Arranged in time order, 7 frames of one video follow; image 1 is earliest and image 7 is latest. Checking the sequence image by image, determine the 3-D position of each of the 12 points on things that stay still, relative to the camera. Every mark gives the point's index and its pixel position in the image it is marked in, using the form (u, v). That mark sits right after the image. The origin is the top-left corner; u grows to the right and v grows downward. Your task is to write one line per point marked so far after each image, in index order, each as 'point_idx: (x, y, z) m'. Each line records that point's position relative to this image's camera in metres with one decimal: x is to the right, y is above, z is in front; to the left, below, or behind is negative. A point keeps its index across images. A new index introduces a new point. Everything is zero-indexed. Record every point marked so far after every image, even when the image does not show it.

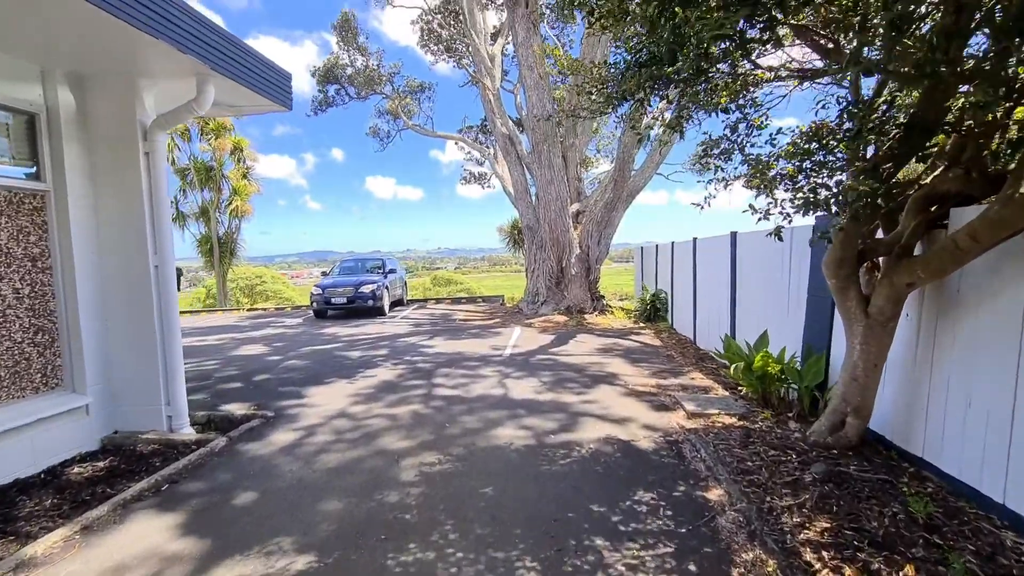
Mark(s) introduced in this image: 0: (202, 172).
0: (-11.4, +4.2, +18.4) m
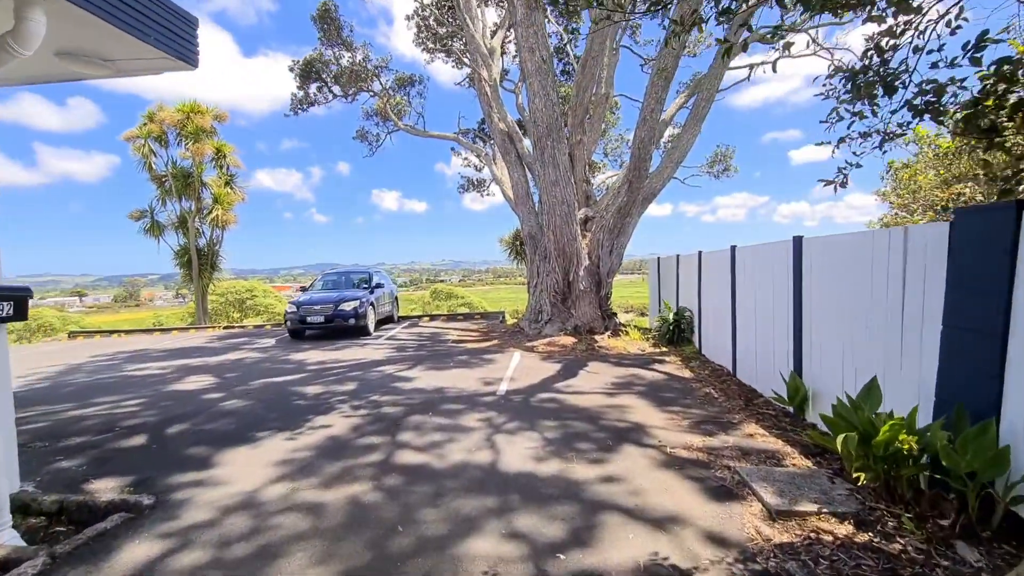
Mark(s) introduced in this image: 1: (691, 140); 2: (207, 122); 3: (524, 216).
0: (-11.3, +3.7, +17.1) m
1: (+3.7, +3.0, +10.4) m
2: (-10.4, +5.6, +17.1) m
3: (+0.3, +1.5, +10.8) m
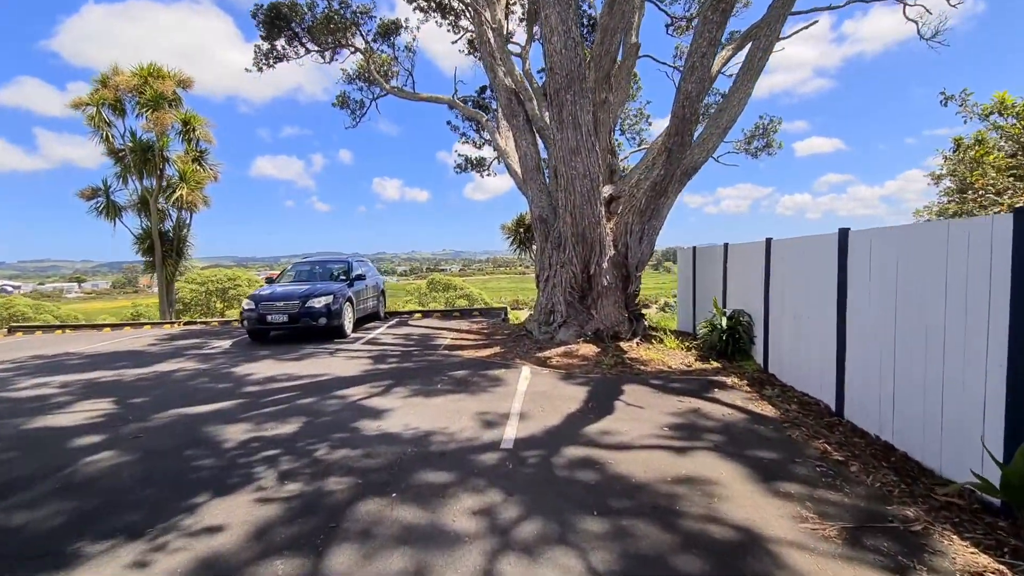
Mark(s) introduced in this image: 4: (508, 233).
0: (-11.2, +4.0, +15.1) m
1: (+3.8, +3.1, +8.3) m
2: (-10.2, +6.0, +15.0) m
3: (+0.4, +1.6, +8.8) m
4: (-0.1, +2.0, +17.9) m
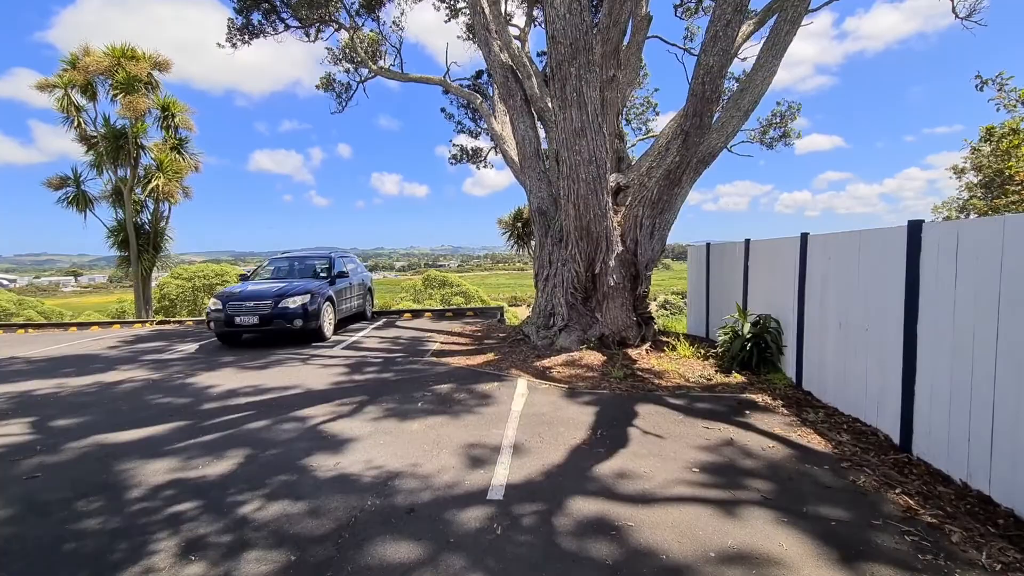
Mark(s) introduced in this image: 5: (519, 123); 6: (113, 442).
0: (-11.2, +4.1, +14.1) m
1: (+3.8, +3.1, +7.5) m
2: (-10.3, +6.1, +14.1) m
3: (+0.3, +1.6, +7.9) m
4: (-0.2, +2.1, +17.0) m
5: (+0.1, +2.6, +7.9) m
6: (-3.3, -1.3, +4.2) m
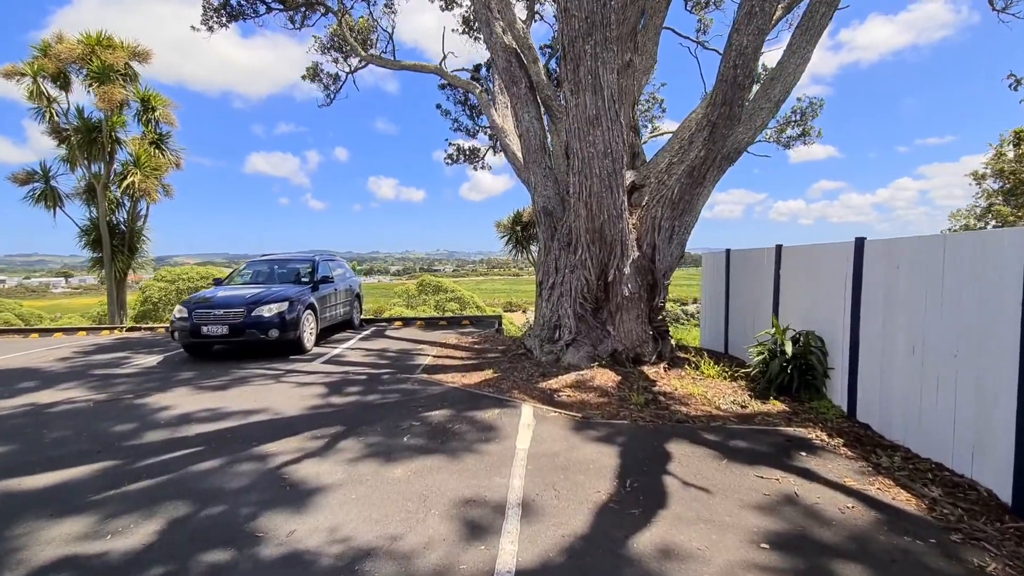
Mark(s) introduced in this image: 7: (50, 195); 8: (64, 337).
0: (-11.2, +4.1, +13.3) m
1: (+3.8, +2.9, +6.7) m
2: (-10.3, +6.0, +13.2) m
3: (+0.4, +1.5, +7.1) m
4: (-0.3, +1.9, +16.2) m
5: (+0.2, +2.5, +7.1) m
6: (-3.3, -1.3, +3.3) m
7: (-12.0, +2.4, +13.1) m
8: (-9.6, -1.1, +10.9) m
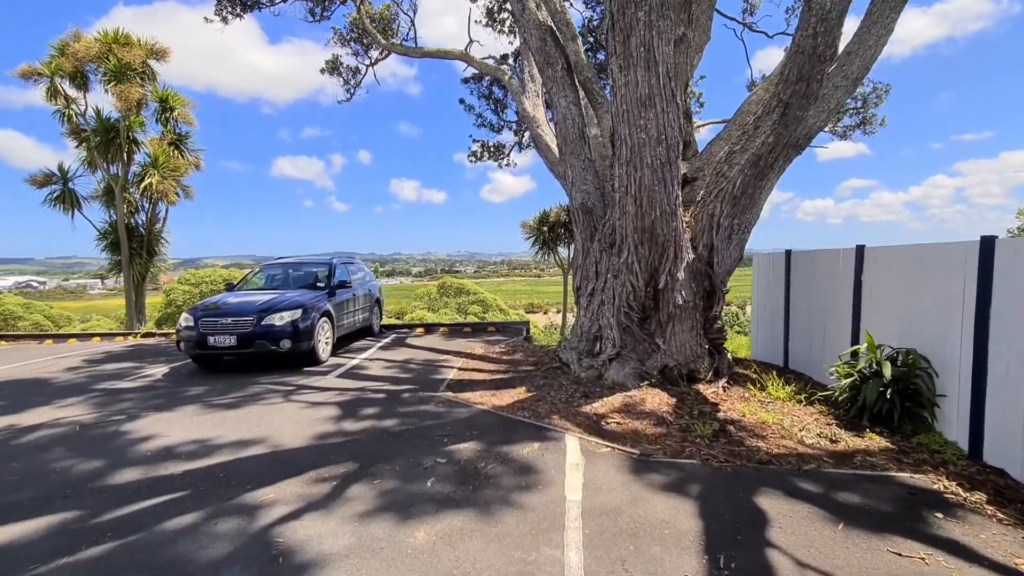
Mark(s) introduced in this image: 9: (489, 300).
0: (-10.5, +4.0, +13.0) m
1: (+4.2, +2.8, +5.8) m
2: (-9.5, +5.9, +12.9) m
3: (+0.8, +1.4, +6.3) m
4: (+0.5, +1.7, +15.5) m
5: (+0.6, +2.4, +6.3) m
6: (-3.0, -1.4, +2.7) m
7: (-11.3, +2.3, +12.8) m
8: (-9.0, -1.1, +10.5) m
9: (-0.9, -0.5, +19.6) m
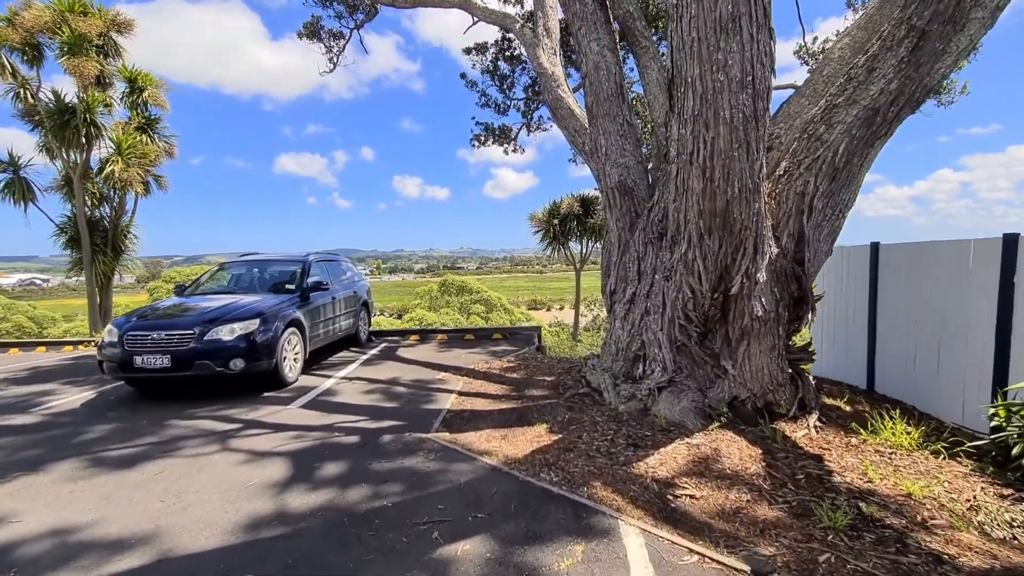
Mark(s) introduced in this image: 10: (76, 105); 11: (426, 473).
0: (-10.3, +3.9, +11.5) m
1: (+4.4, +2.8, +4.2) m
2: (-9.4, +5.8, +11.4) m
3: (+0.9, +1.4, +4.8) m
4: (+0.7, +1.8, +13.9) m
5: (+0.7, +2.3, +4.8) m
6: (-2.9, -1.5, +1.2) m
7: (-11.1, +2.3, +11.4) m
8: (-8.8, -1.2, +9.1) m
9: (-0.7, -0.5, +18.1) m
10: (-10.0, +4.2, +11.5) m
11: (-0.6, -1.3, +3.5) m
